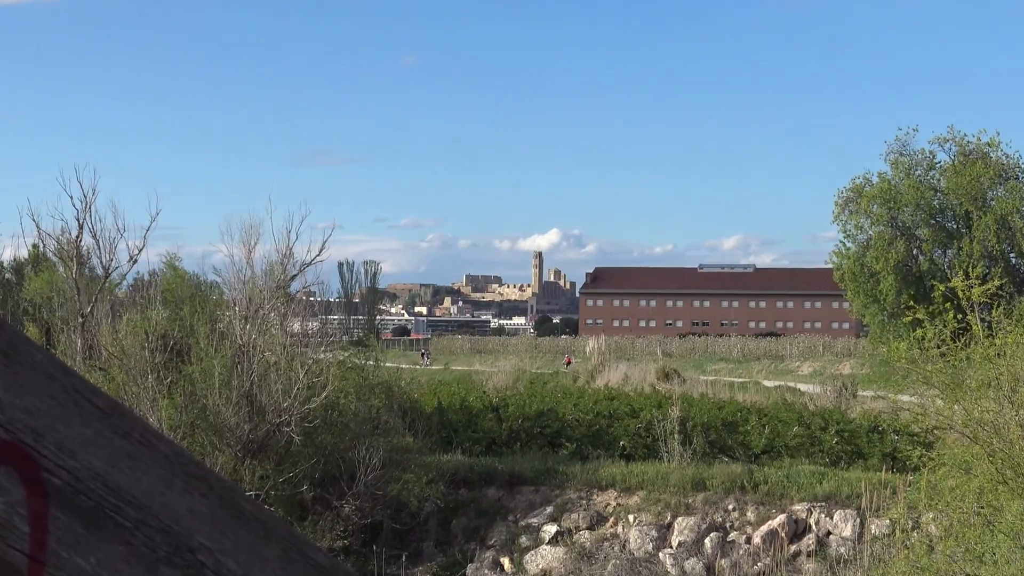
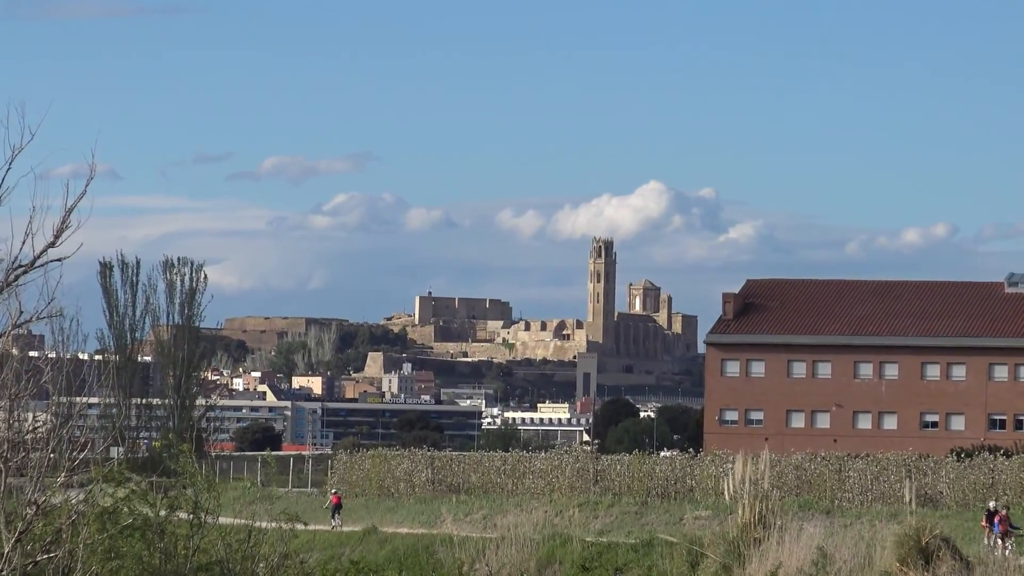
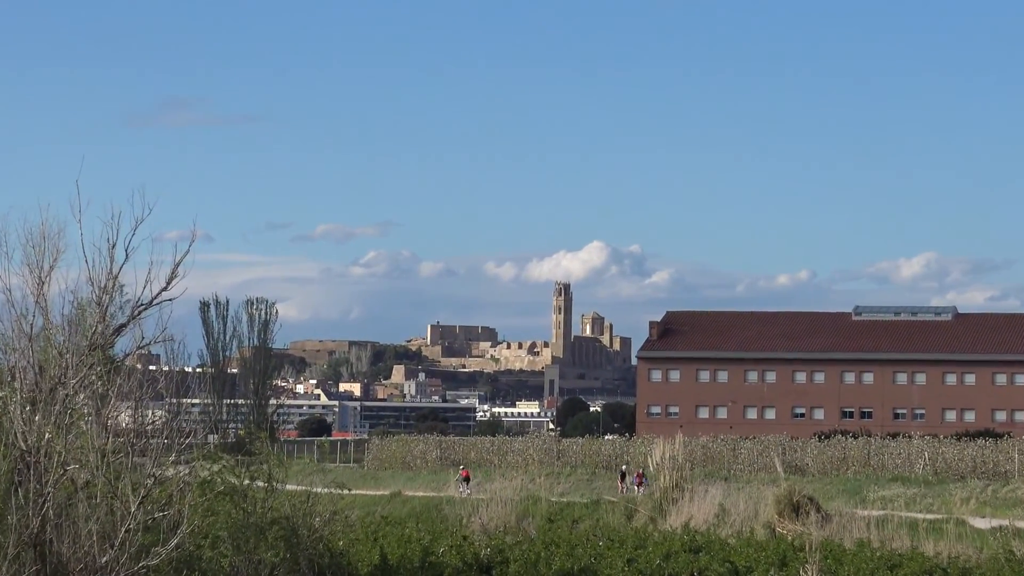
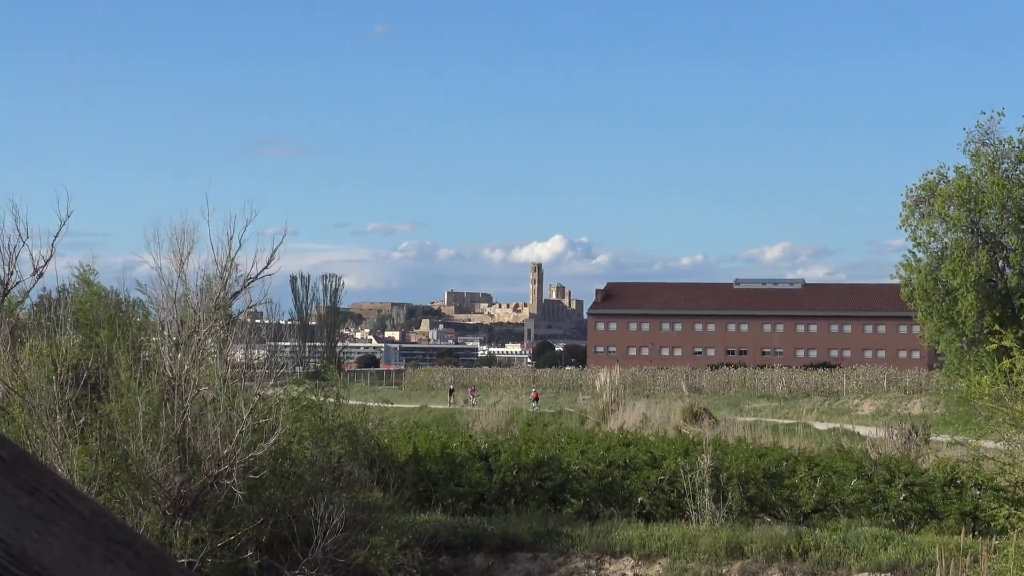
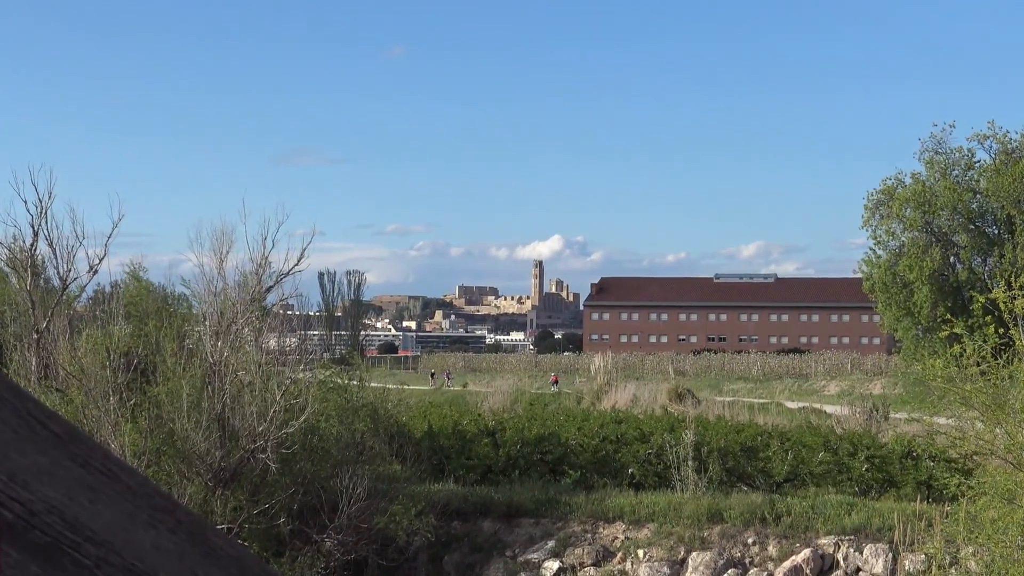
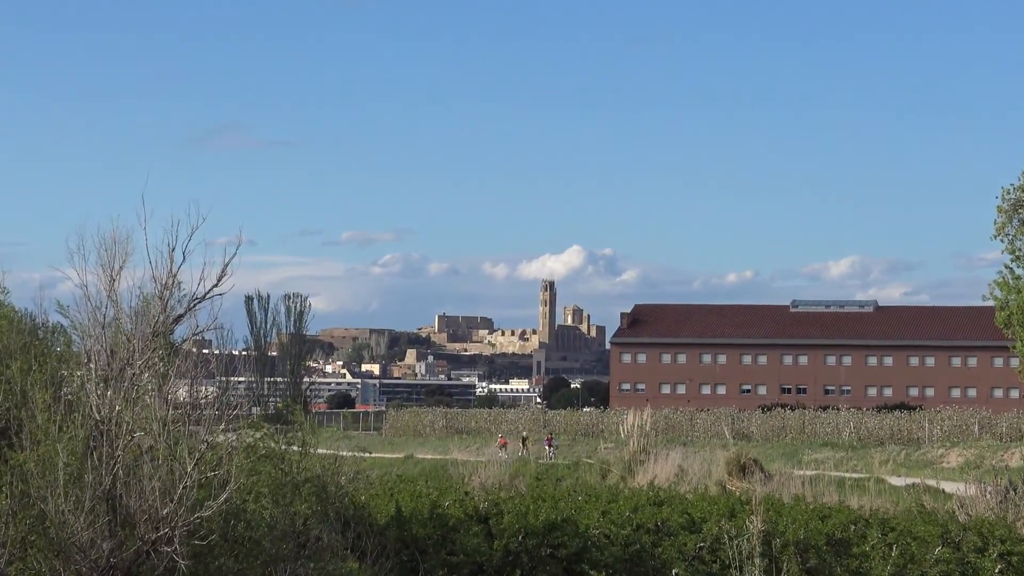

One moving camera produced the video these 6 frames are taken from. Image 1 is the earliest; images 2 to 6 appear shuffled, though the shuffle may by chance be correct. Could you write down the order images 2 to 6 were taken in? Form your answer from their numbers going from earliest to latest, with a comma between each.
5, 4, 6, 3, 2
